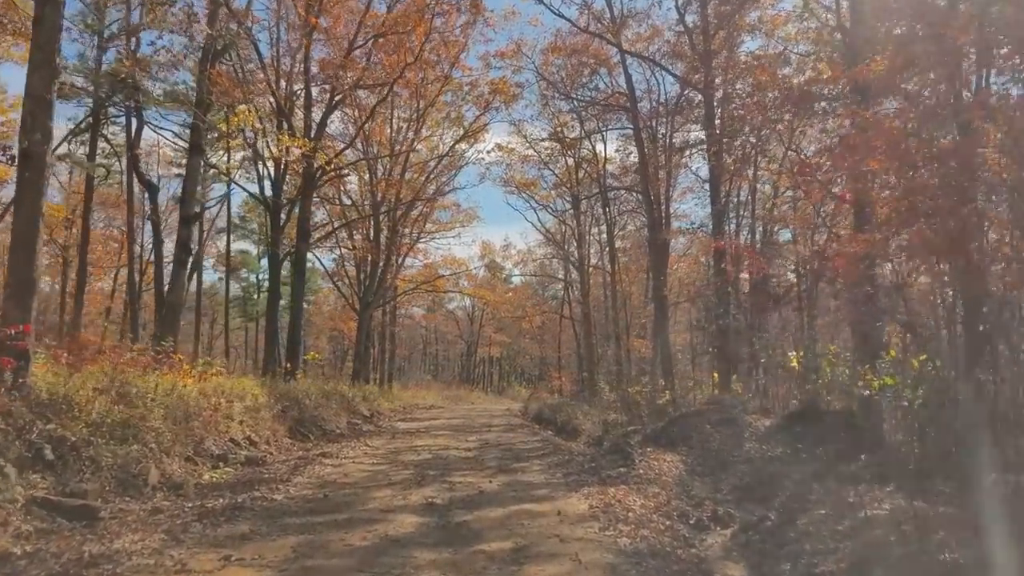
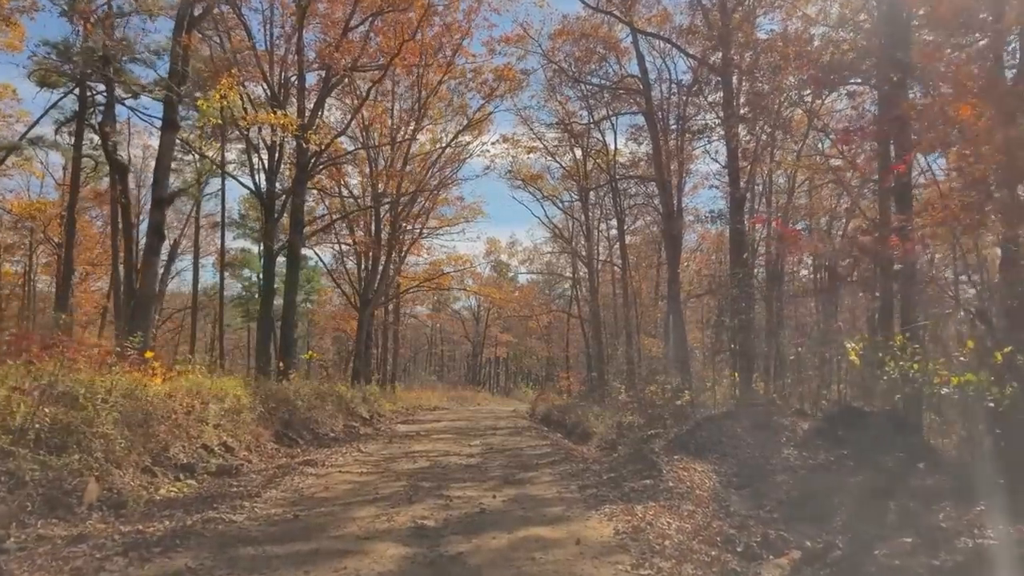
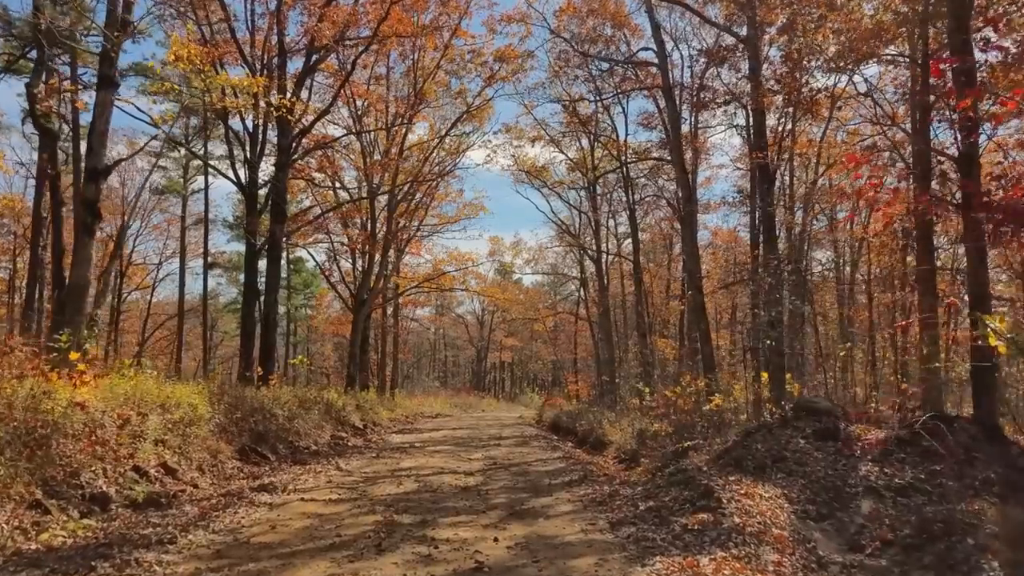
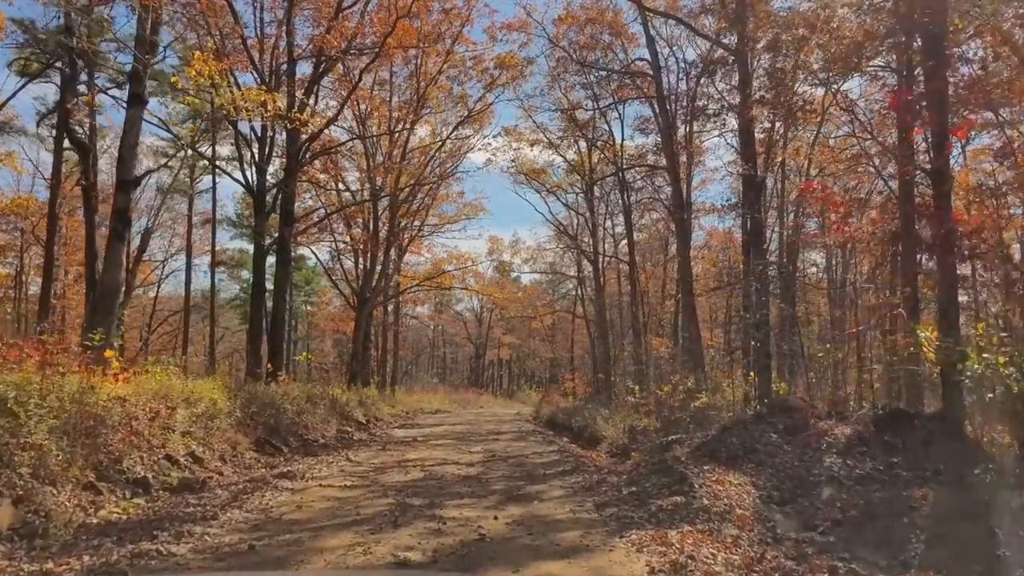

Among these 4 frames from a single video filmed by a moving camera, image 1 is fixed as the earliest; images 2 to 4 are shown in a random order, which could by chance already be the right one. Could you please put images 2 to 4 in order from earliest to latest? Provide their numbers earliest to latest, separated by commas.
2, 4, 3
